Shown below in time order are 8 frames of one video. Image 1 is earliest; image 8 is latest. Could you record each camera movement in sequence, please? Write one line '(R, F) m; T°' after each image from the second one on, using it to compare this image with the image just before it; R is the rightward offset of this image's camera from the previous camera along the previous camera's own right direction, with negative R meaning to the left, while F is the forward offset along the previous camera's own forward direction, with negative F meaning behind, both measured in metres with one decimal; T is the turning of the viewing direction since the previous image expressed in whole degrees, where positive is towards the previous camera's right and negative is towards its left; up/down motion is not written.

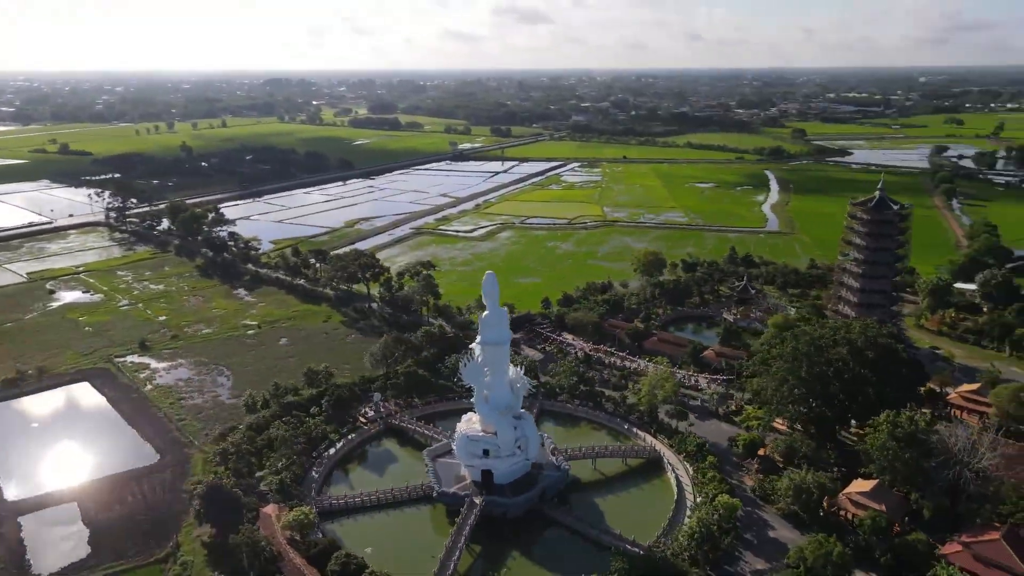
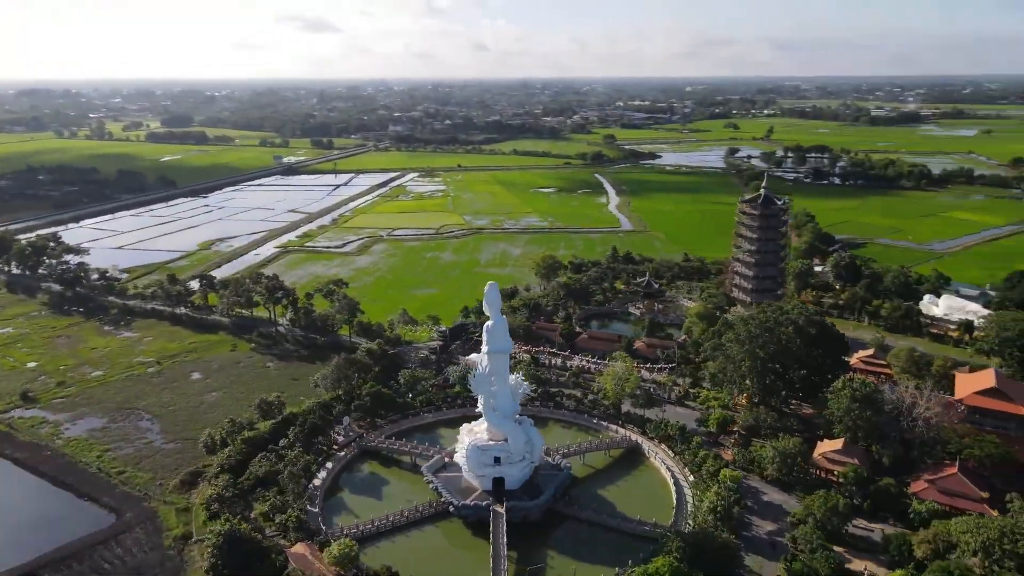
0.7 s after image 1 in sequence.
(-5.6, +0.3) m; +15°
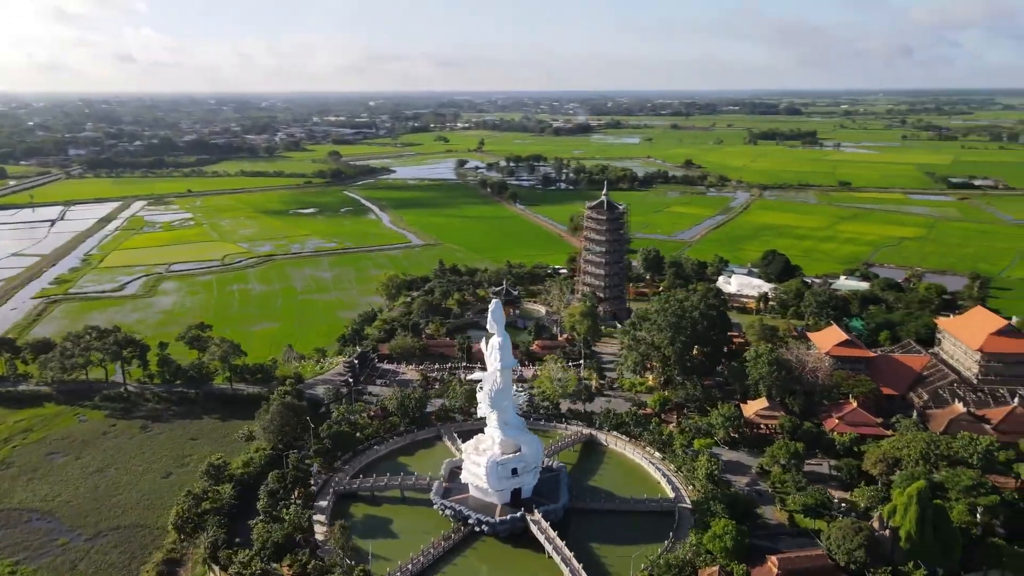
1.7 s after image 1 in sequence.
(-8.7, +1.0) m; +23°
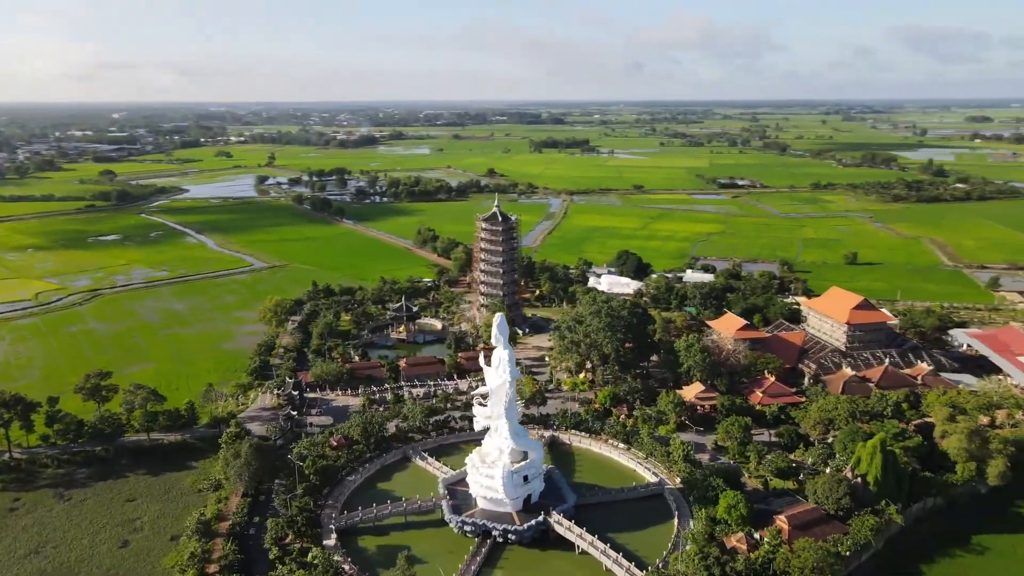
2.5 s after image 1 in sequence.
(-6.6, +0.3) m; +17°
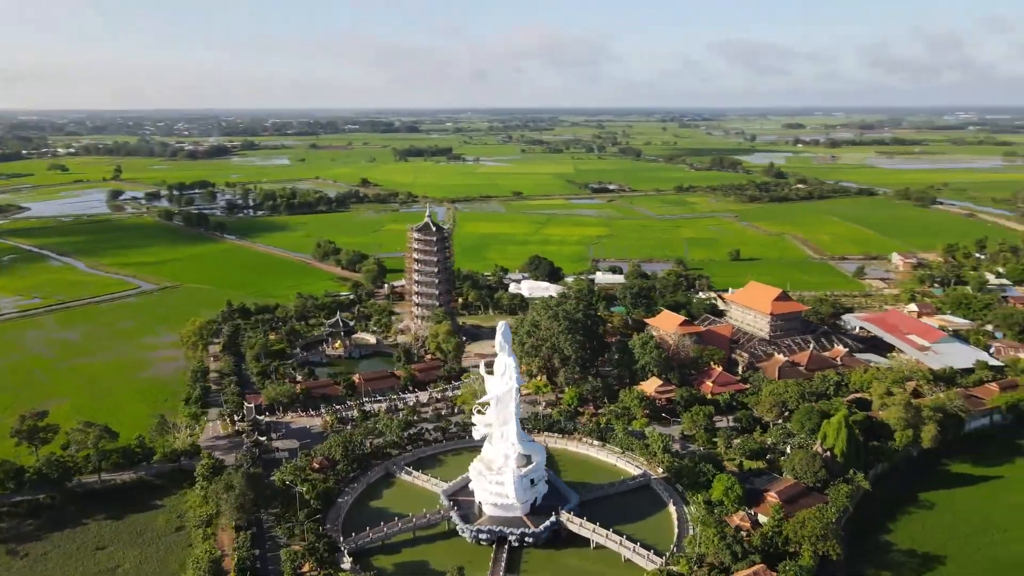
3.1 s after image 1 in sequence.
(-4.4, 0.0) m; +11°
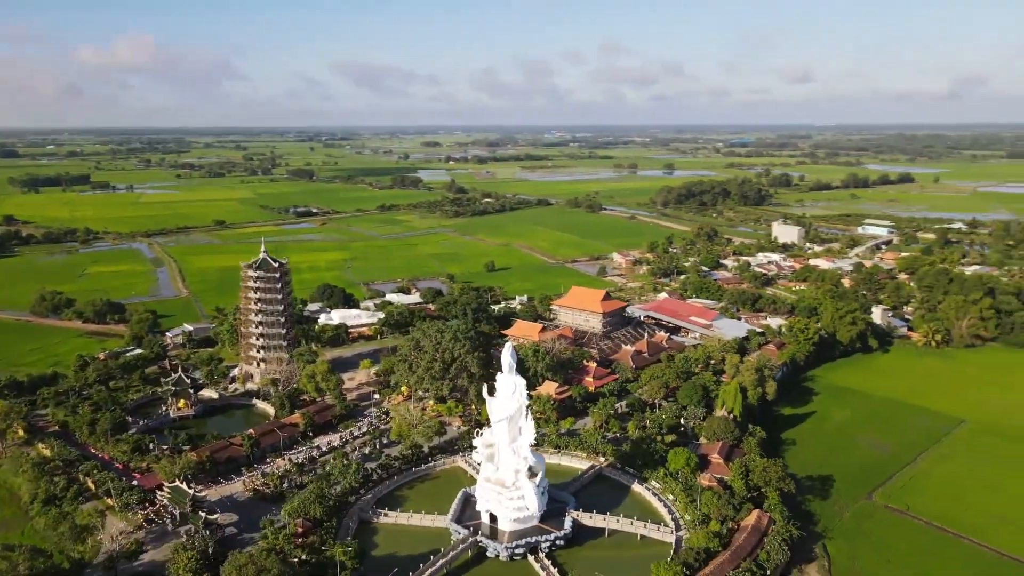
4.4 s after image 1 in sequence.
(-10.7, +1.3) m; +27°
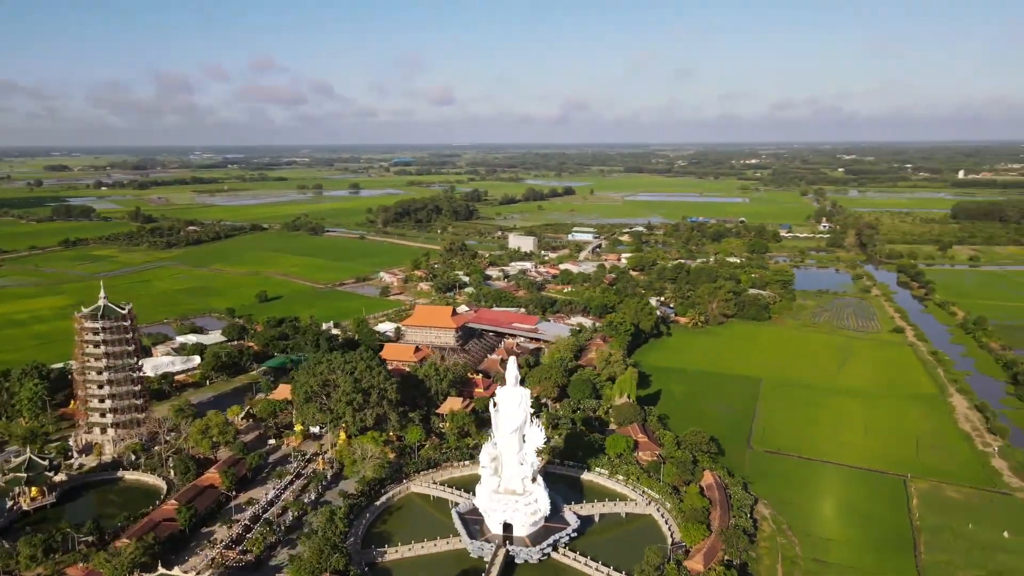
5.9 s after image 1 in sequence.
(-10.6, +1.1) m; +25°
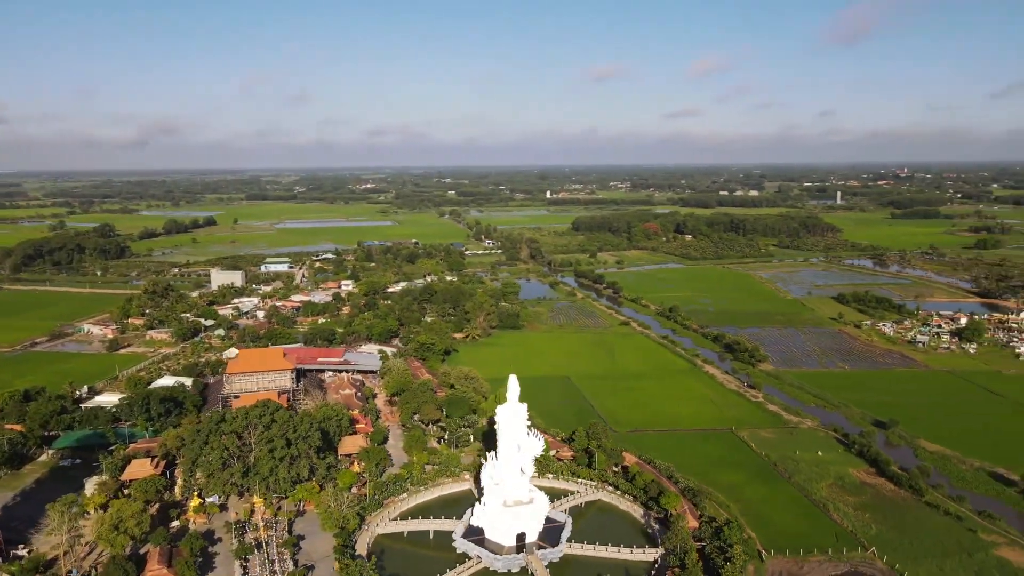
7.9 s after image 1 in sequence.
(-12.7, +1.5) m; +29°
